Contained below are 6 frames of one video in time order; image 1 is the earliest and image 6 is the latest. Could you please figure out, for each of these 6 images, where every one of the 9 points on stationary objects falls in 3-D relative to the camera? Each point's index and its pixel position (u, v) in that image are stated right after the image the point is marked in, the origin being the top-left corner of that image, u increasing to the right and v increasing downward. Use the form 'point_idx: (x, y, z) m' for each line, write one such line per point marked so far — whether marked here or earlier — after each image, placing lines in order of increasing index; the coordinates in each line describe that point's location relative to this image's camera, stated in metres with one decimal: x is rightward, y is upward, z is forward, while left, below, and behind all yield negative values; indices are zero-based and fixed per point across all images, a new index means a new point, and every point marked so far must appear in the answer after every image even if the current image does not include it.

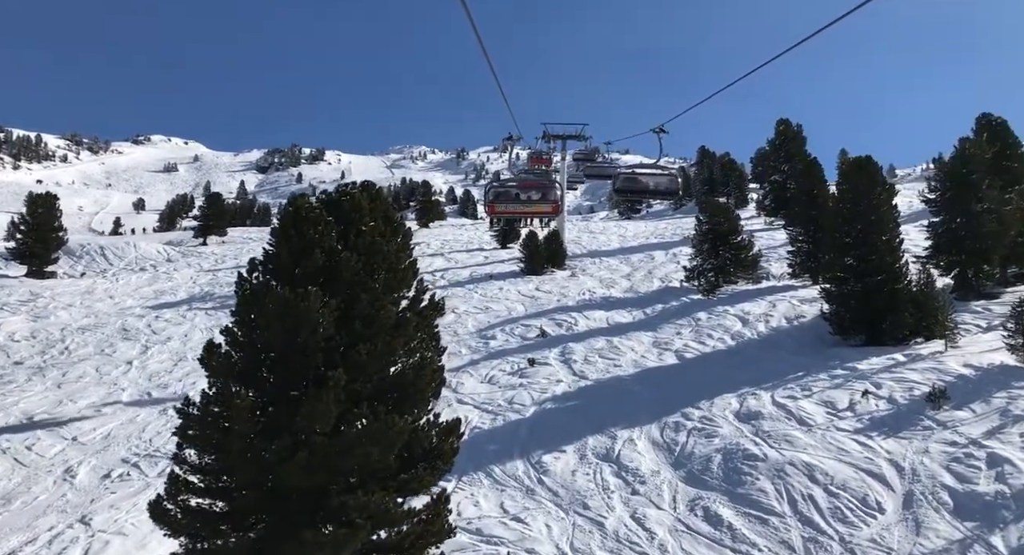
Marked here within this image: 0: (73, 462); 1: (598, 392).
0: (-8.0, -3.4, +12.4) m
1: (+2.1, -2.8, +16.4) m
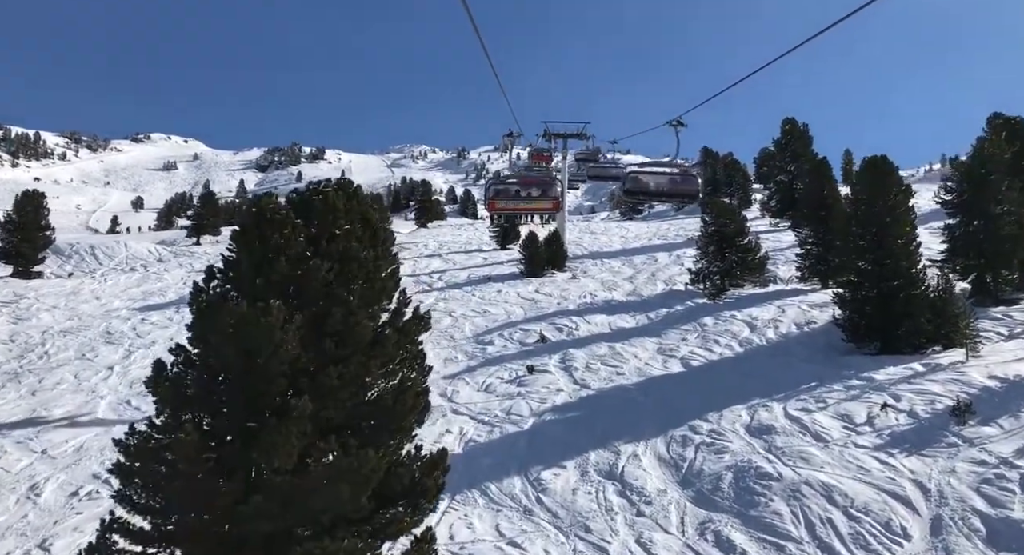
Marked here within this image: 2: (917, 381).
0: (-8.0, -3.4, +11.6) m
1: (+2.0, -2.9, +15.6) m
2: (+8.4, -2.2, +14.2) m
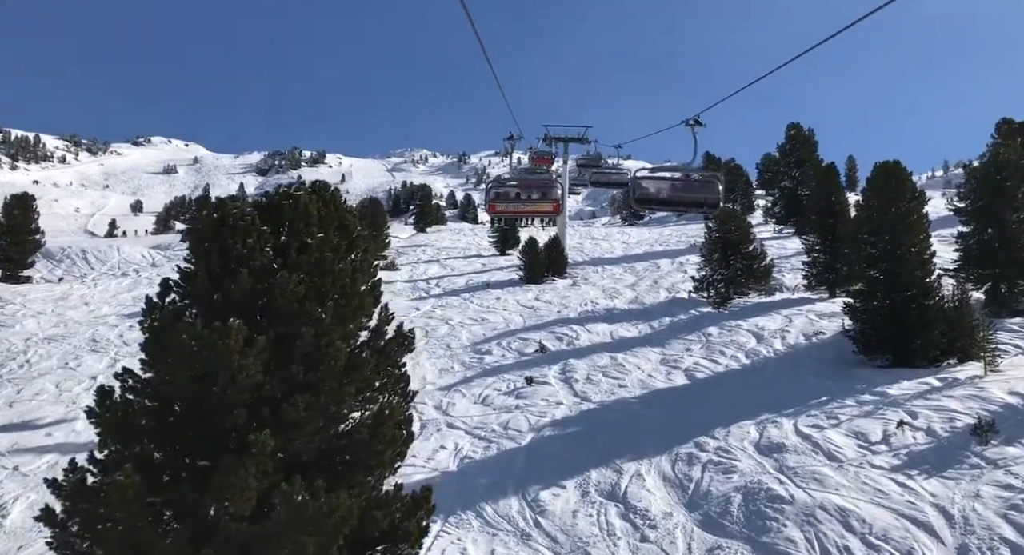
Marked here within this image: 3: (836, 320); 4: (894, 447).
0: (-8.1, -3.5, +11.0) m
1: (+2.0, -3.1, +15.0) m
2: (+8.4, -2.4, +13.5) m
3: (+9.3, -1.2, +19.6) m
4: (+6.7, -3.0, +12.0) m
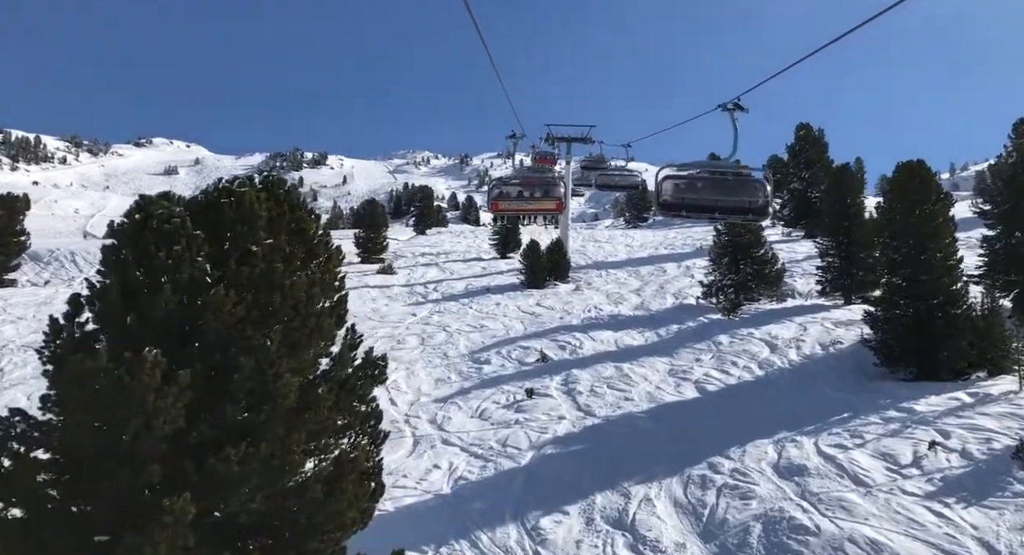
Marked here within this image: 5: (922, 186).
0: (-8.1, -3.6, +10.0) m
1: (+2.0, -3.2, +14.0) m
2: (+8.3, -2.5, +12.5) m
3: (+9.3, -1.4, +18.6) m
4: (+6.7, -3.1, +11.0) m
5: (+9.5, +2.1, +15.9) m
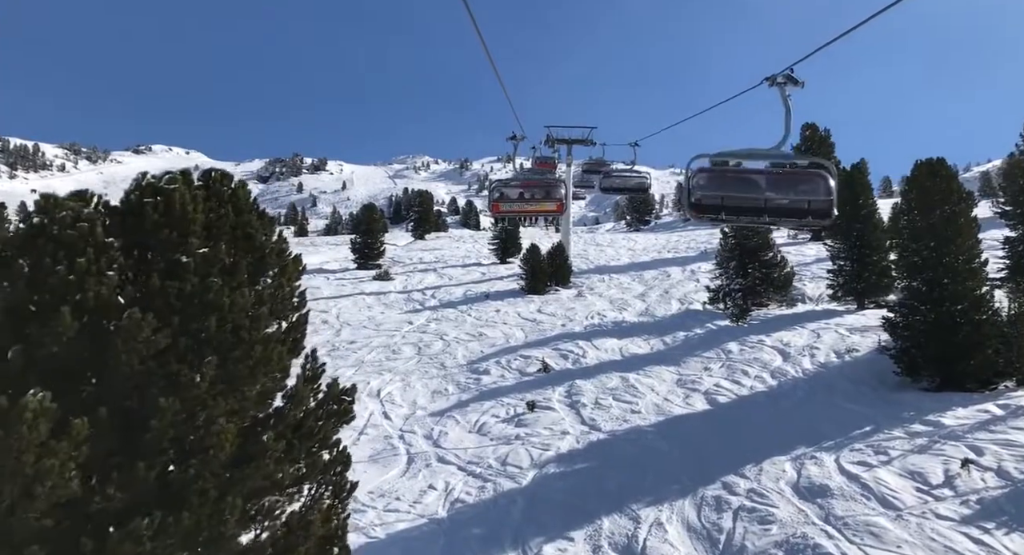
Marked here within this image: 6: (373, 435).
0: (-8.1, -3.8, +9.2) m
1: (+2.0, -3.3, +13.2) m
2: (+8.3, -2.6, +11.7) m
3: (+9.3, -1.5, +17.8) m
4: (+6.7, -3.2, +10.2) m
5: (+9.5, +2.1, +15.1) m
6: (-3.0, -3.4, +14.7) m
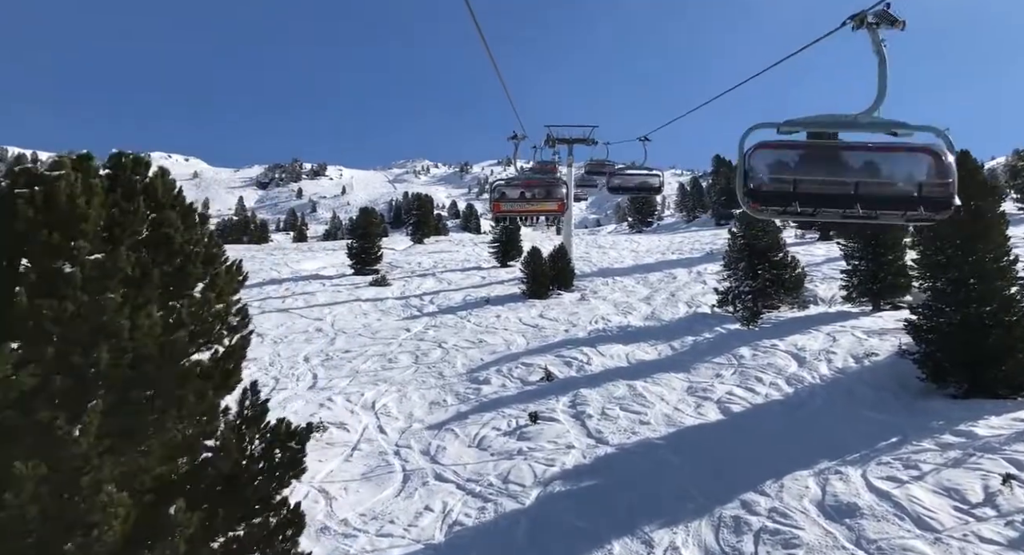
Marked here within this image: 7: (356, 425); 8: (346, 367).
0: (-8.1, -4.0, +8.4) m
1: (+2.0, -3.4, +12.3) m
2: (+8.4, -2.6, +10.9) m
3: (+9.3, -1.5, +17.0) m
4: (+6.7, -3.2, +9.3) m
5: (+9.5, +2.1, +14.3) m
6: (-3.0, -3.5, +13.9) m
7: (-3.5, -3.3, +15.1) m
8: (-4.5, -2.4, +18.6) m
